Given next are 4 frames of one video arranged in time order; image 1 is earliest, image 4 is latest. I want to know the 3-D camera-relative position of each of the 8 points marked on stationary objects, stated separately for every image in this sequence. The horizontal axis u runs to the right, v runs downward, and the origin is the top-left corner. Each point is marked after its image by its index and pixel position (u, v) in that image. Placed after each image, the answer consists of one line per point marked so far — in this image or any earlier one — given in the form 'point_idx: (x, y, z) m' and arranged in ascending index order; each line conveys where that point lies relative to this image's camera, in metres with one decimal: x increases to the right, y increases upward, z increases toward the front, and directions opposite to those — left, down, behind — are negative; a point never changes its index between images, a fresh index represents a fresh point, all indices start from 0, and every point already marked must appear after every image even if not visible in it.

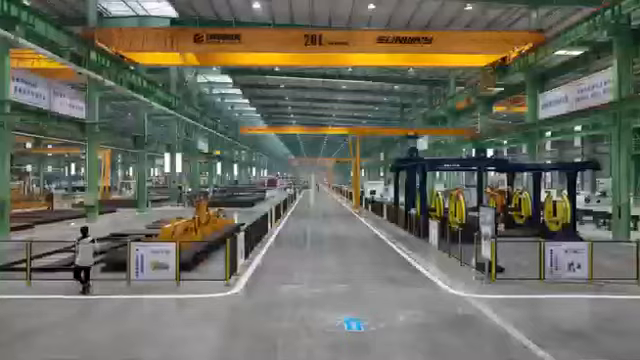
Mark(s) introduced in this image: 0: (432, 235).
0: (+2.0, -1.0, +17.0) m
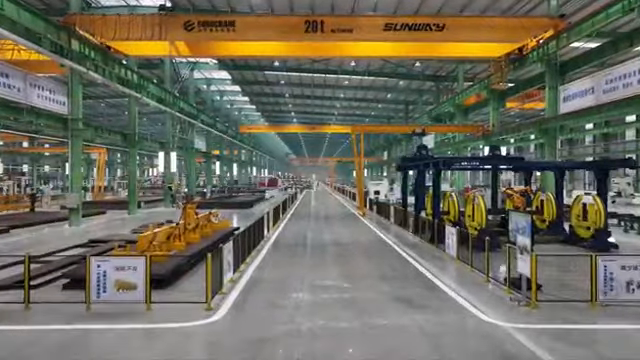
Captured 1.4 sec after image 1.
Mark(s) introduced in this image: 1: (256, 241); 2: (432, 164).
0: (+2.0, -1.0, +15.0) m
1: (-1.2, -1.1, +18.0) m
2: (+2.3, +0.3, +19.7) m
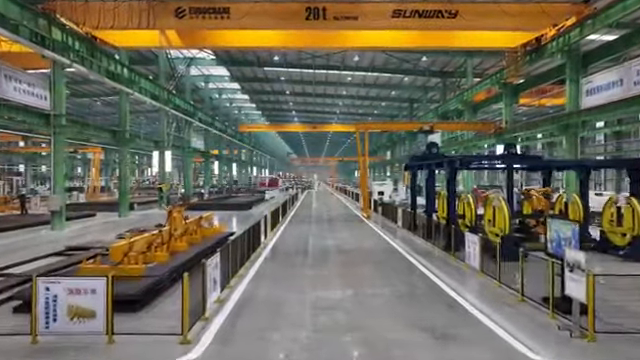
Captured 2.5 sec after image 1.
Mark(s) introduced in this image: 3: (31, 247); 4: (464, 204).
0: (+2.1, -1.0, +13.3) m
1: (-1.2, -1.1, +16.2) m
2: (+2.3, +0.3, +17.9) m
3: (-6.0, -1.4, +20.0) m
4: (+2.7, -0.5, +17.8) m
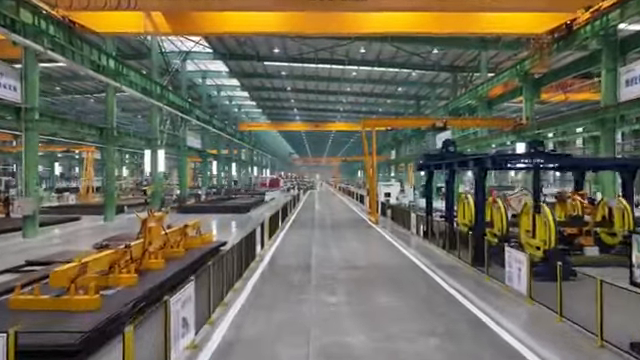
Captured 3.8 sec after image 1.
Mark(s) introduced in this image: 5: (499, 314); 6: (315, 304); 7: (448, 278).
0: (+2.1, -1.0, +10.8) m
1: (-1.1, -1.2, +13.8) m
2: (+2.4, +0.3, +15.5) m
3: (-5.9, -1.4, +17.6) m
4: (+2.8, -0.5, +15.4) m
5: (+1.8, -1.3, +9.5) m
6: (0.0, -1.3, +10.7) m
7: (+1.7, -1.3, +13.1) m
